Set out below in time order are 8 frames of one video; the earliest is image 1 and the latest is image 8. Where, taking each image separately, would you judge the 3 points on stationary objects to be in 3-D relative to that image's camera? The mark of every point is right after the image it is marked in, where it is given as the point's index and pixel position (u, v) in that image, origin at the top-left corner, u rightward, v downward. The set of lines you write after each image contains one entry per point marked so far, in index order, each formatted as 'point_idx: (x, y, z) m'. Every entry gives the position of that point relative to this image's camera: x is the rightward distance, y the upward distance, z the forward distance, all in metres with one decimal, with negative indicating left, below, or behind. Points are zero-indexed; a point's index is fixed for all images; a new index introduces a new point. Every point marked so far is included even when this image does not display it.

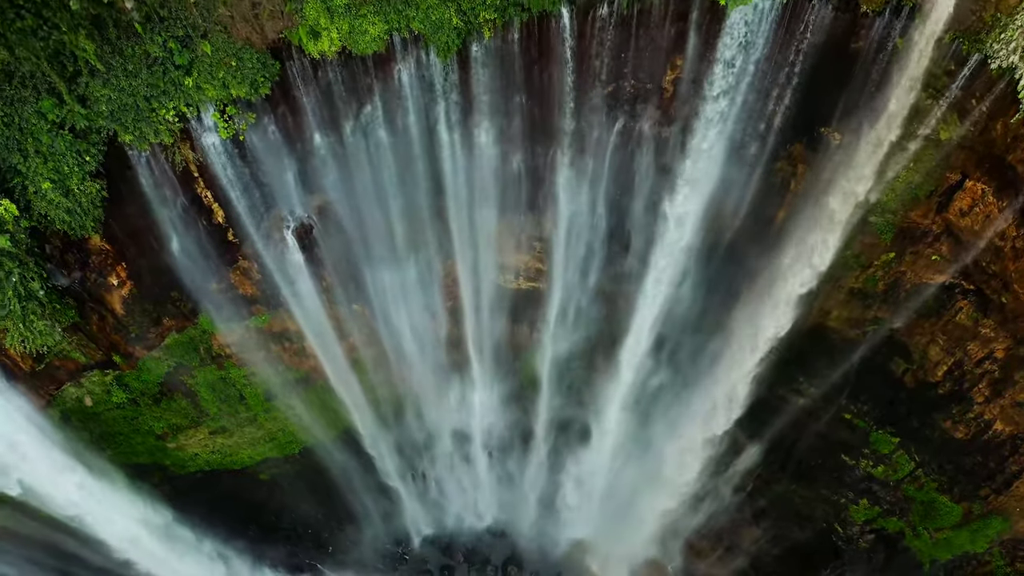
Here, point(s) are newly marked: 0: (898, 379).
0: (+7.1, -1.8, +11.9) m
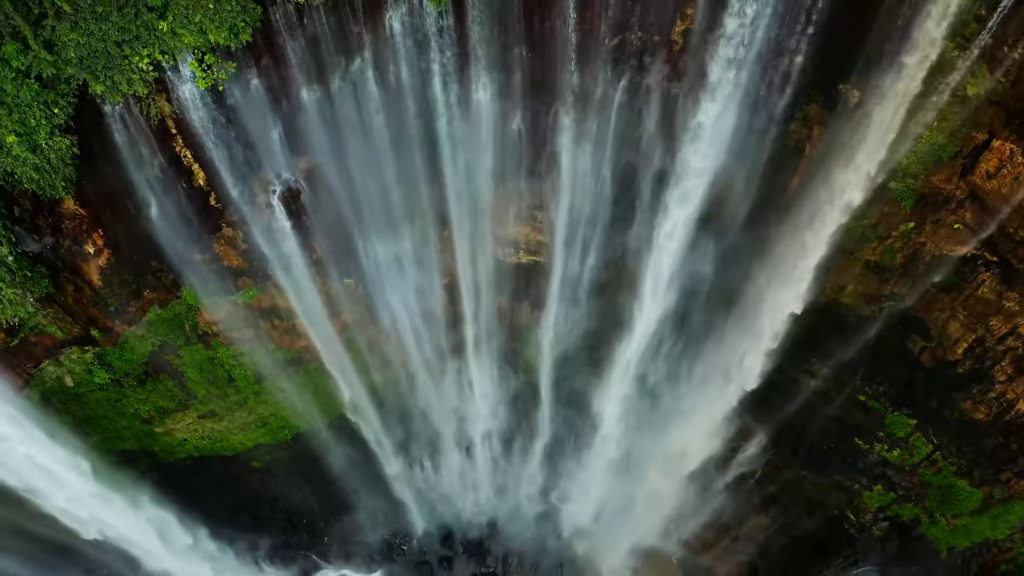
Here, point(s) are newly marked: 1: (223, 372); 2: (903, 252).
0: (+7.1, -1.3, +11.3) m
1: (-5.5, -1.6, +12.2) m
2: (+6.4, +0.5, +10.5) m
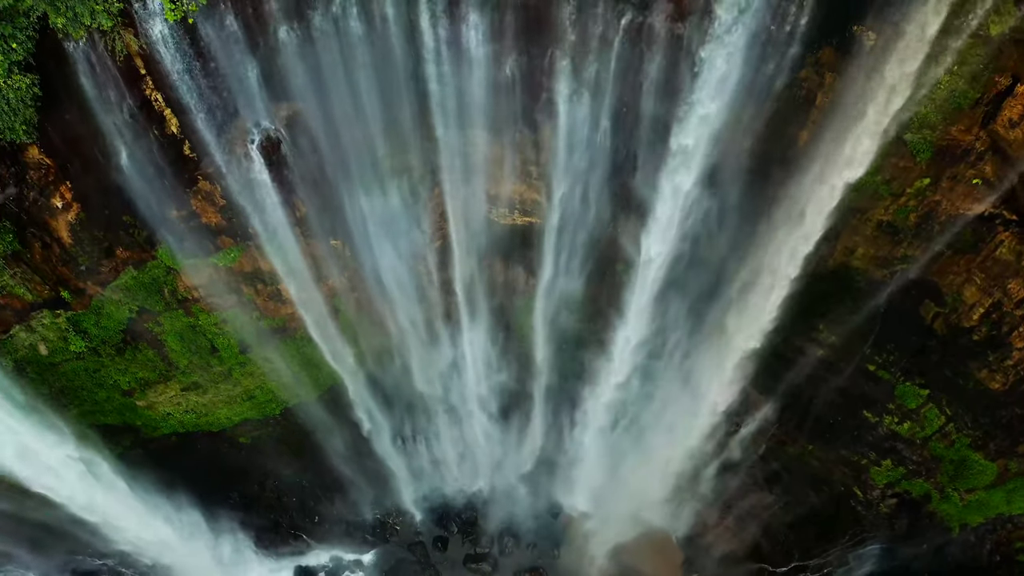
0: (+7.0, -0.7, +10.8) m
1: (-5.6, -1.0, +11.7) m
2: (+6.3, +1.2, +10.0) m
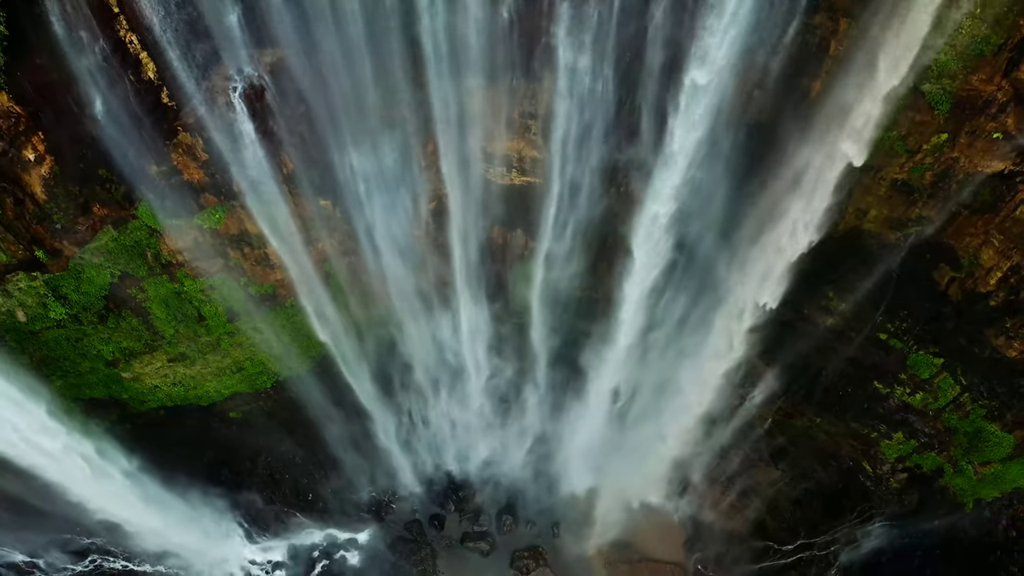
0: (+7.0, -0.1, +10.4) m
1: (-5.6, -0.4, +11.2) m
2: (+6.2, +1.8, +9.5) m
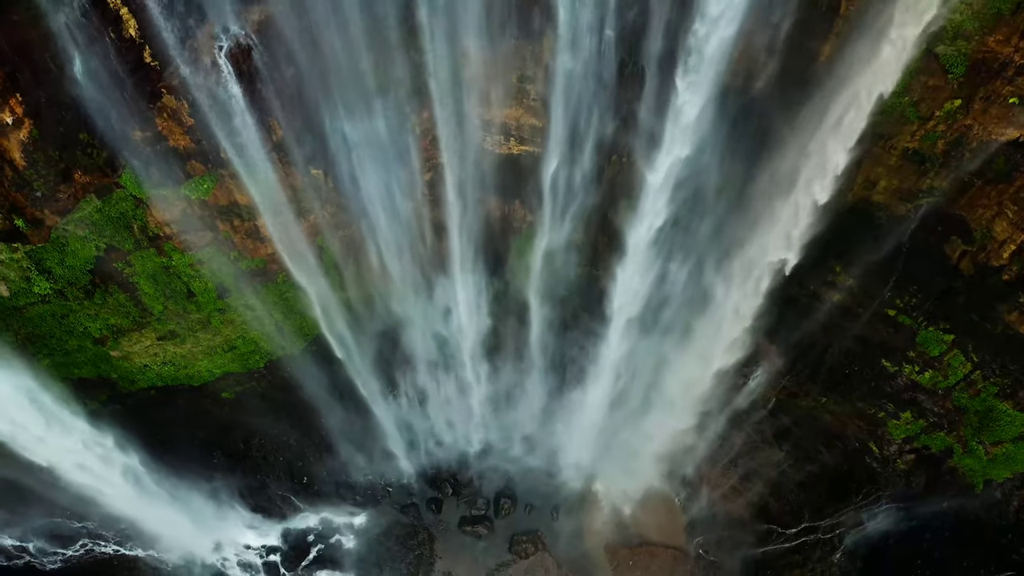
0: (+6.9, +0.3, +10.1) m
1: (-5.7, 0.0, +10.9) m
2: (+6.2, +2.2, +9.2) m
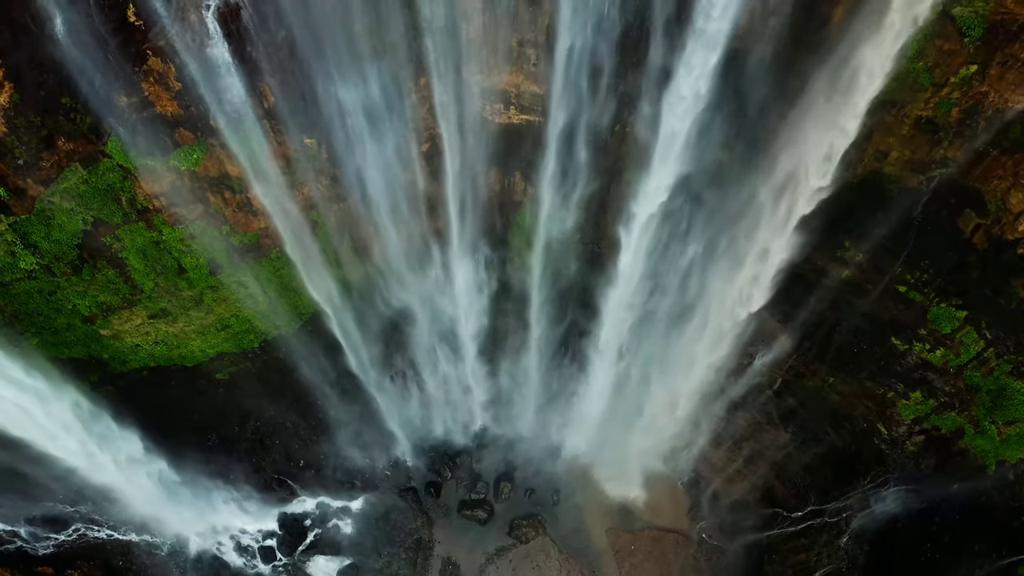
0: (+6.9, +0.7, +9.8) m
1: (-5.7, +0.4, +10.6) m
2: (+6.2, +2.6, +8.9) m
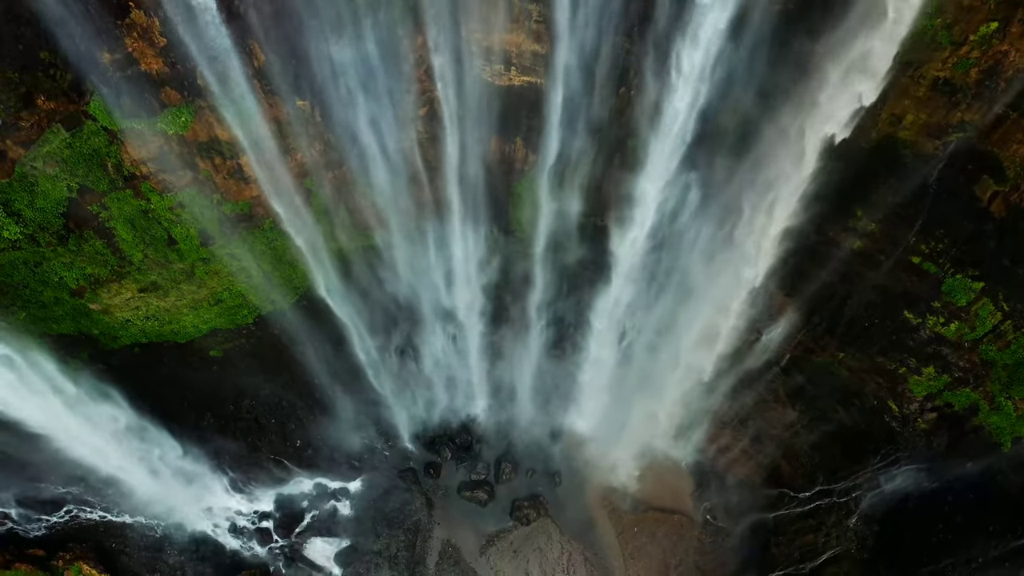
0: (+6.9, +1.2, +9.4) m
1: (-5.6, +0.9, +10.3) m
2: (+6.2, +3.0, +8.5) m
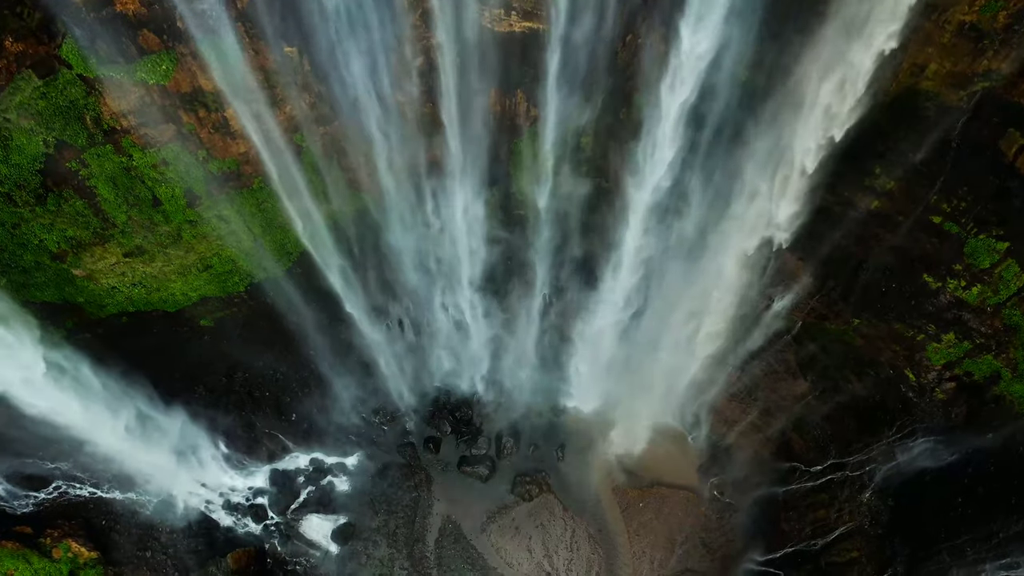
0: (+7.0, +1.8, +8.9) m
1: (-5.6, +1.5, +9.8) m
2: (+6.2, +3.6, +7.9) m
